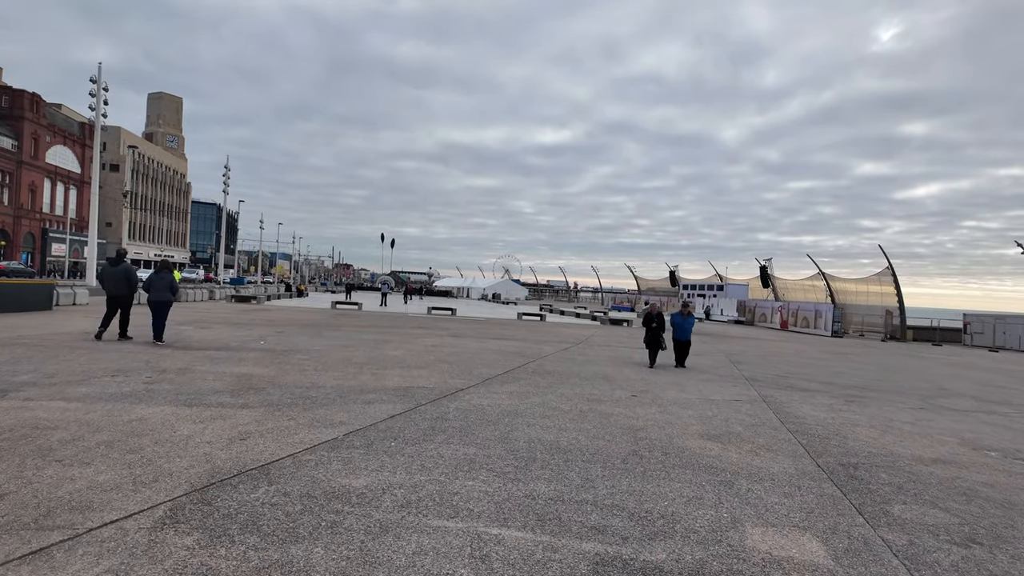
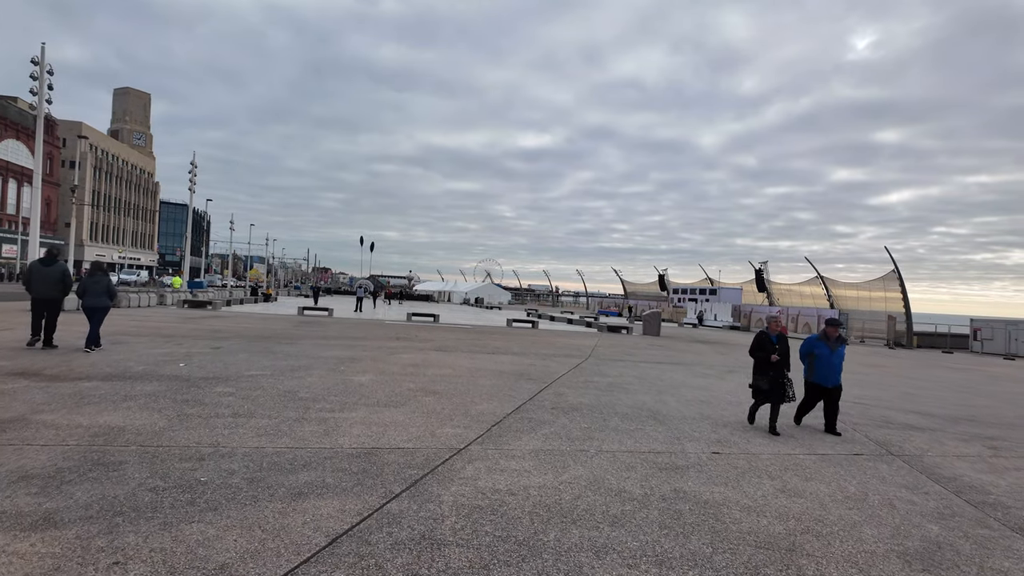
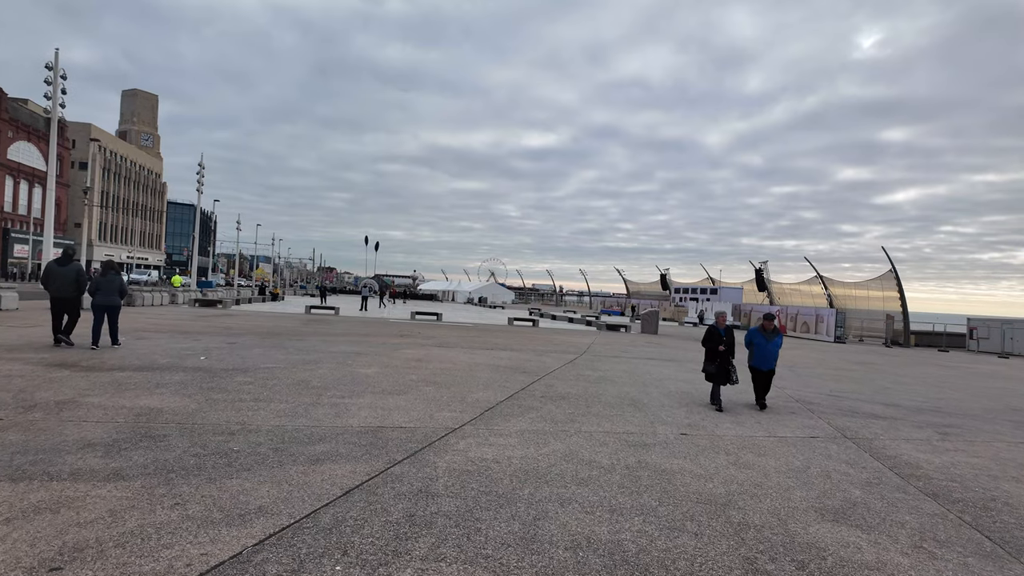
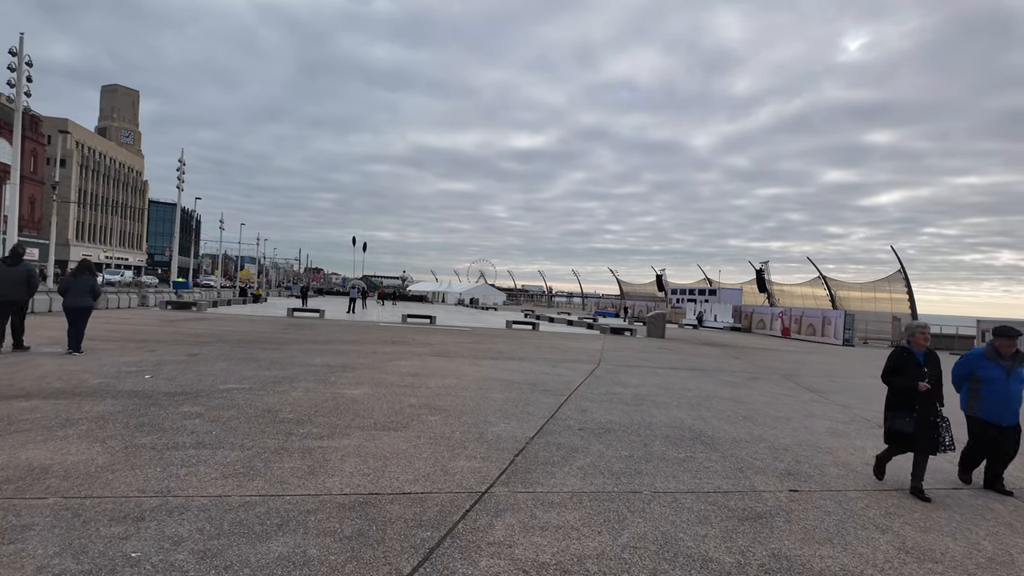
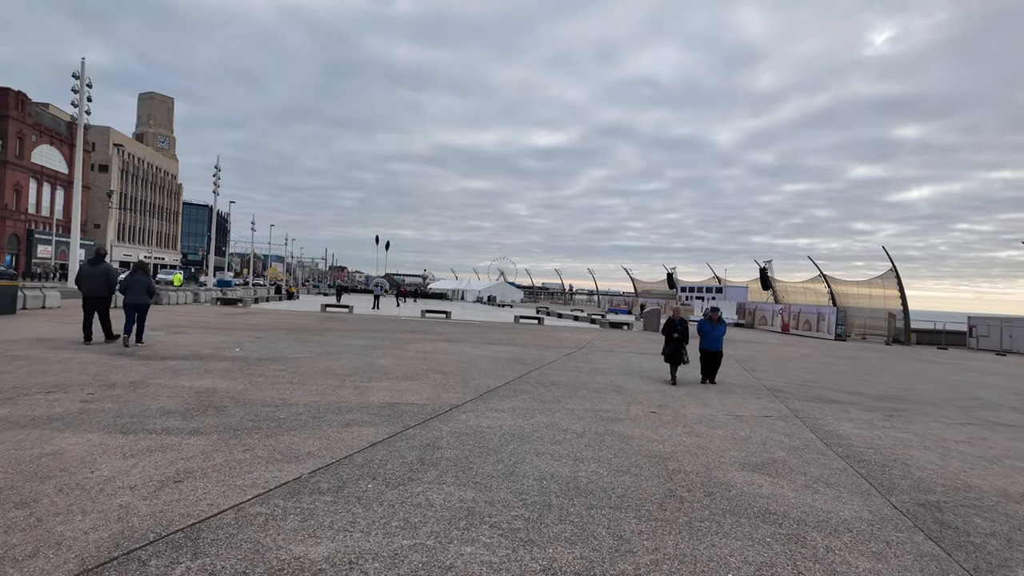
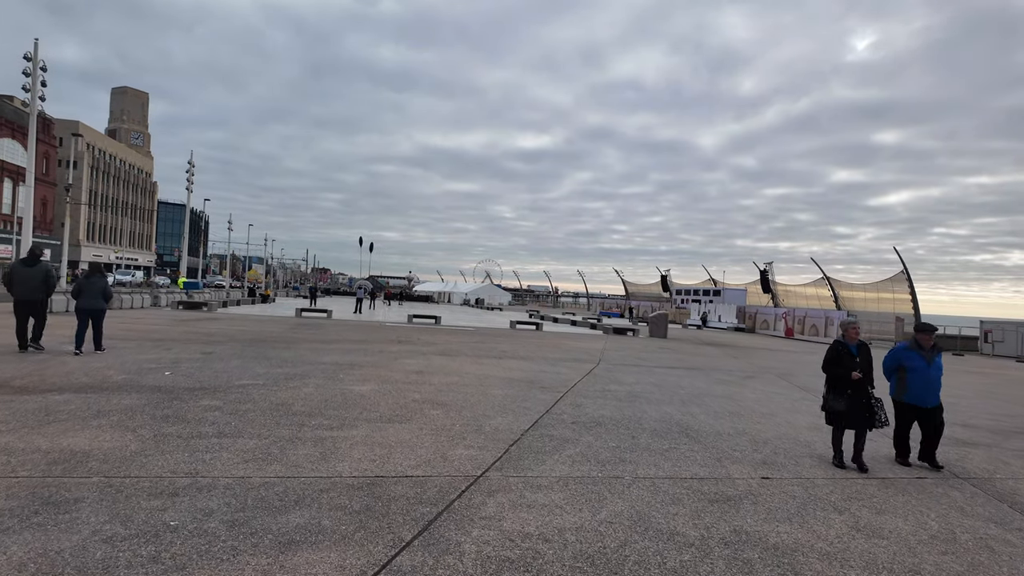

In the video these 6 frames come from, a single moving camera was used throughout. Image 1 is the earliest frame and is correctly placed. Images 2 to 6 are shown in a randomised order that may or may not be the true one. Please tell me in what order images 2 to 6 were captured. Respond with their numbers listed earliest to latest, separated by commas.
5, 3, 2, 6, 4
